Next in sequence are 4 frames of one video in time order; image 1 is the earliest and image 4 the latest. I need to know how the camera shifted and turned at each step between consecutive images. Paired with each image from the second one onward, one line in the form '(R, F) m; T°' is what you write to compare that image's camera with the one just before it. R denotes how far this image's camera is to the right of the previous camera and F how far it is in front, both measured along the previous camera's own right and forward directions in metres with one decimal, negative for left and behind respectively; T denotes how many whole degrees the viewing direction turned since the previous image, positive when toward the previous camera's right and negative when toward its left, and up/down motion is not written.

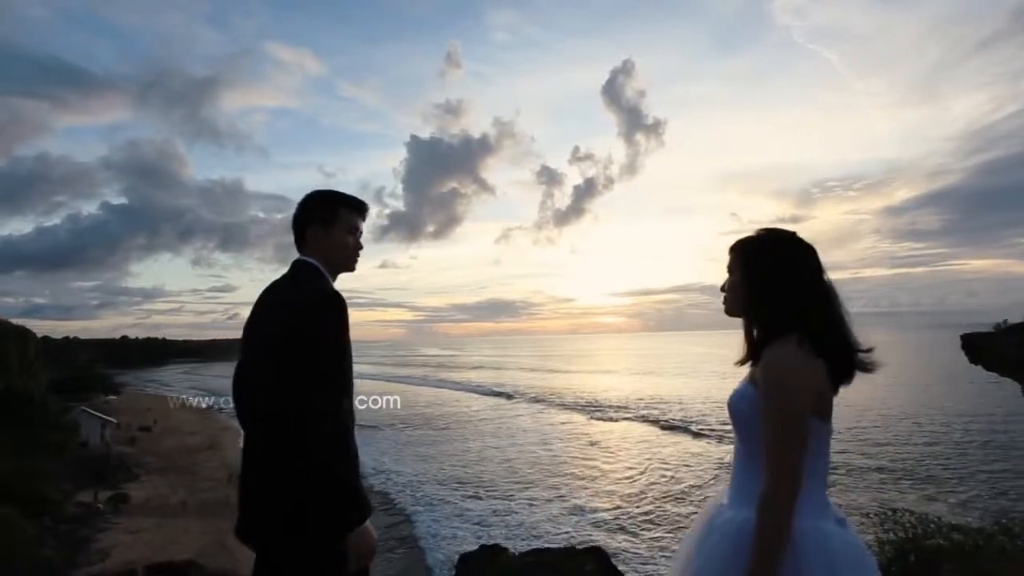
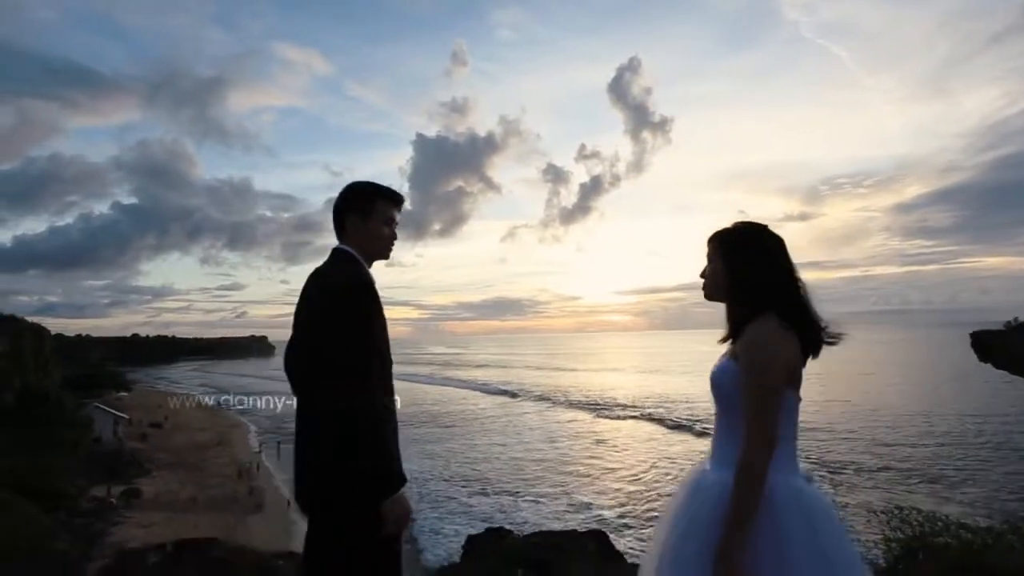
(0.0, -0.5) m; 0°
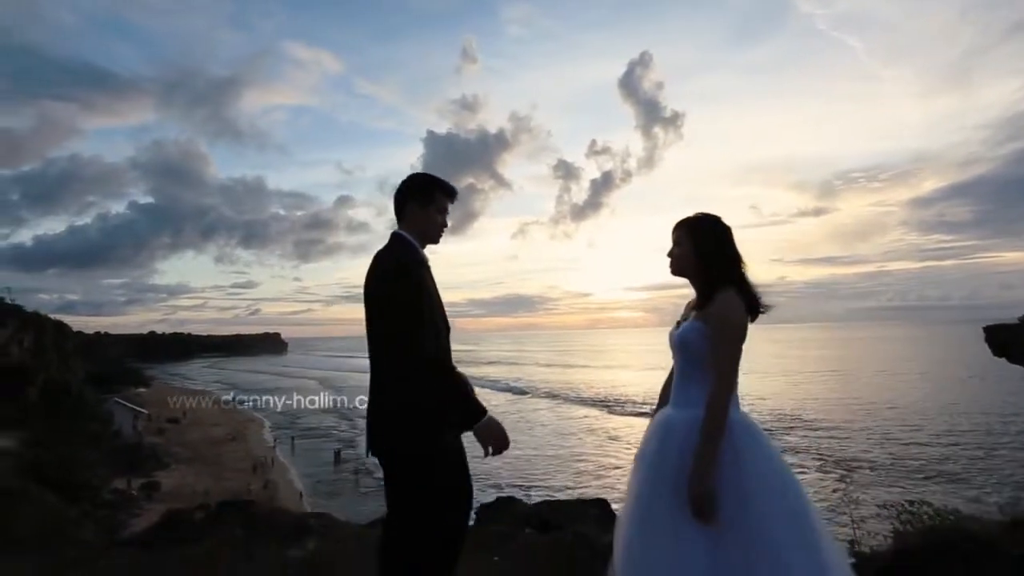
(+0.1, -0.6) m; -1°
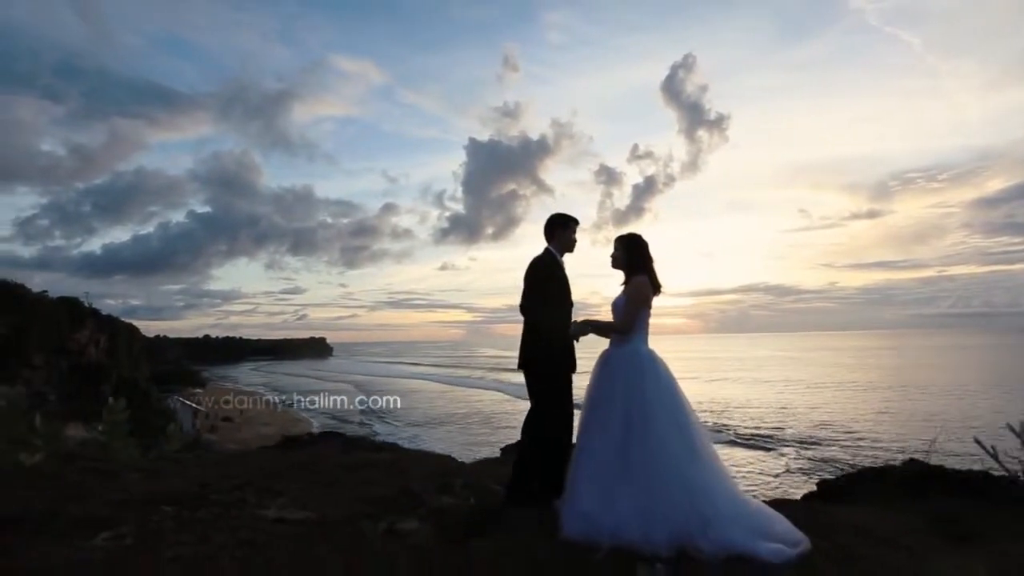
(+0.2, -1.6) m; -3°
